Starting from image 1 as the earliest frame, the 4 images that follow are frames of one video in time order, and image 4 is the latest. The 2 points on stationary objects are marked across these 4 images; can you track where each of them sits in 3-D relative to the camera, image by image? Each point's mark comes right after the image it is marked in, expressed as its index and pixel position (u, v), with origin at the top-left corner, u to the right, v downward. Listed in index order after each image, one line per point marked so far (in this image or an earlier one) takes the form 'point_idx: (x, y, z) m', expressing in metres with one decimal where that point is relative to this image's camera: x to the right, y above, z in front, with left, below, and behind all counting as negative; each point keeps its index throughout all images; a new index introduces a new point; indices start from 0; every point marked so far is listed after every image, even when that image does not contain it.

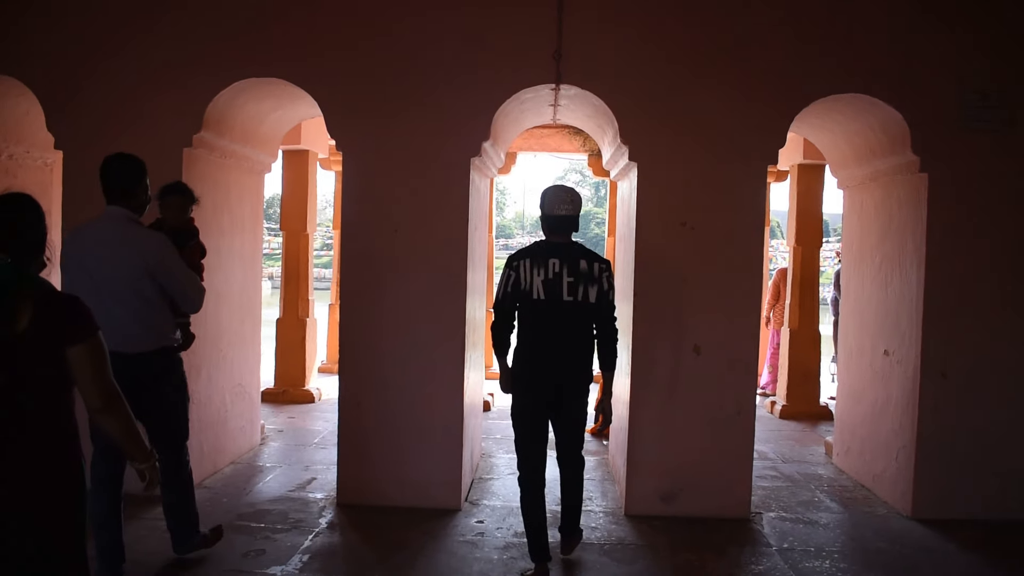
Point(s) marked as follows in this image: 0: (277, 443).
0: (-1.8, -1.2, +5.4) m
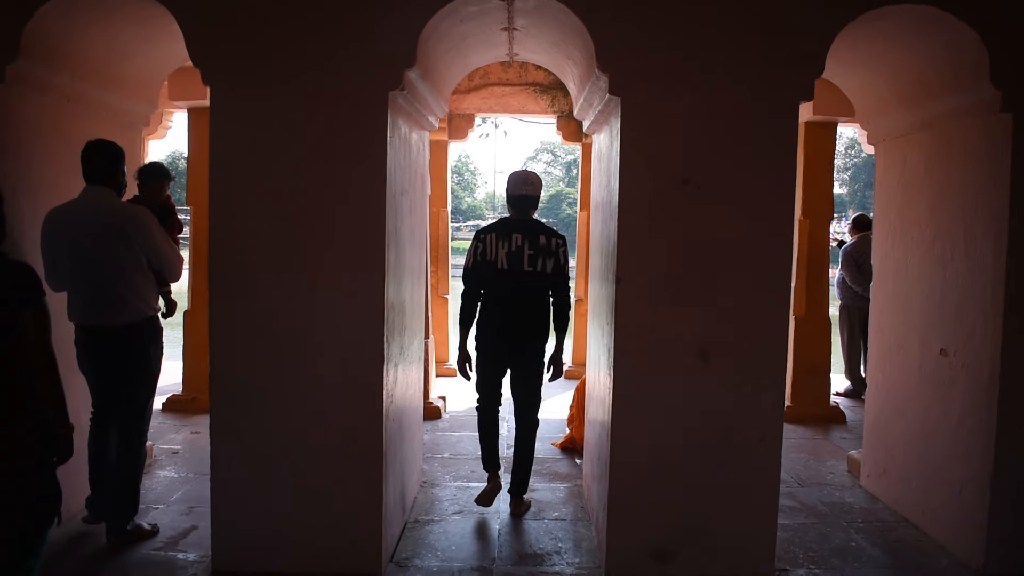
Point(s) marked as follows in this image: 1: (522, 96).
0: (-2.1, -1.1, +4.3) m
1: (+0.1, +1.9, +6.9) m
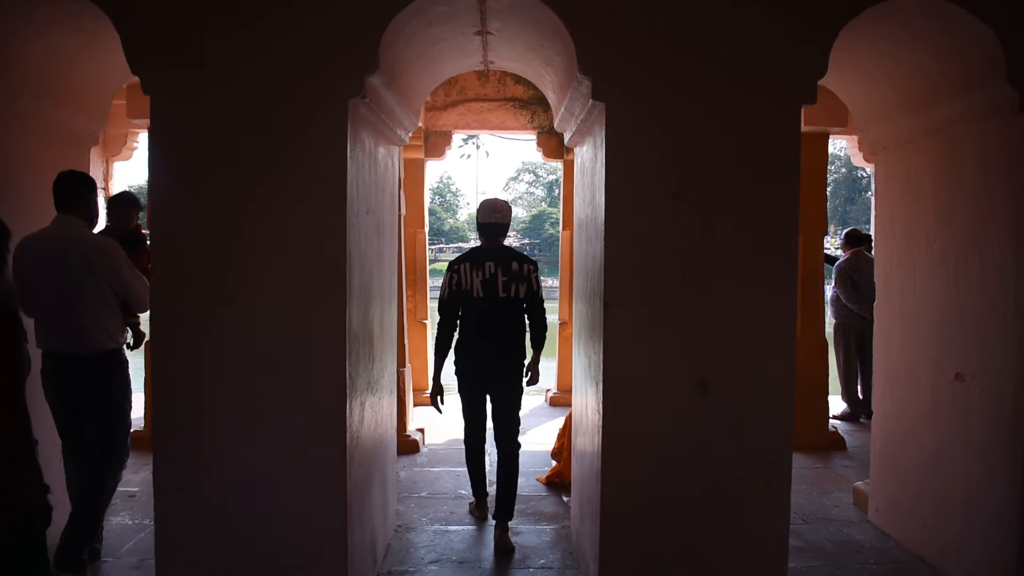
0: (-2.2, -1.3, +3.9) m
1: (-0.1, +1.7, +6.6) m
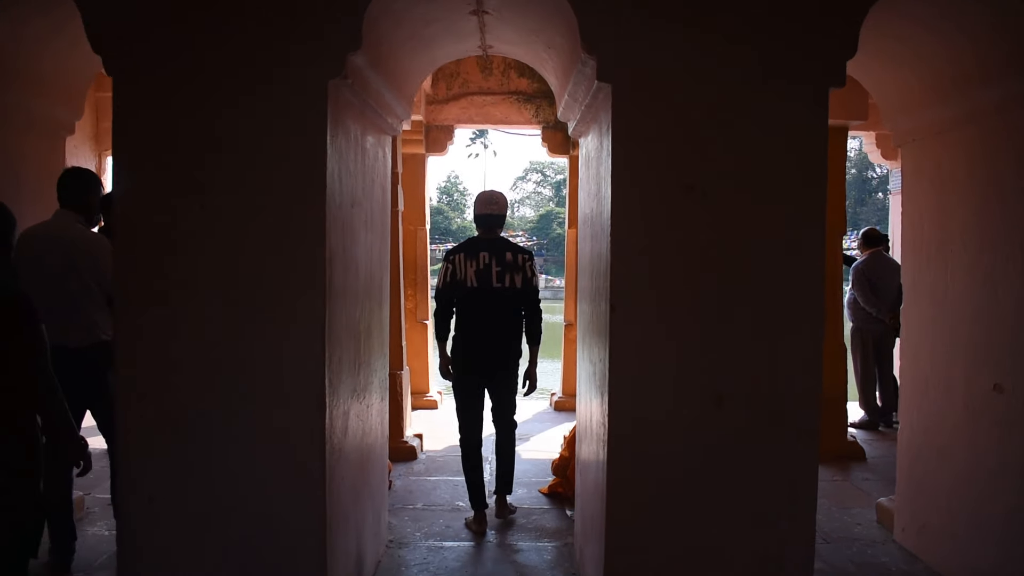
0: (-2.2, -1.3, +3.7) m
1: (-0.1, +1.7, +6.4) m
